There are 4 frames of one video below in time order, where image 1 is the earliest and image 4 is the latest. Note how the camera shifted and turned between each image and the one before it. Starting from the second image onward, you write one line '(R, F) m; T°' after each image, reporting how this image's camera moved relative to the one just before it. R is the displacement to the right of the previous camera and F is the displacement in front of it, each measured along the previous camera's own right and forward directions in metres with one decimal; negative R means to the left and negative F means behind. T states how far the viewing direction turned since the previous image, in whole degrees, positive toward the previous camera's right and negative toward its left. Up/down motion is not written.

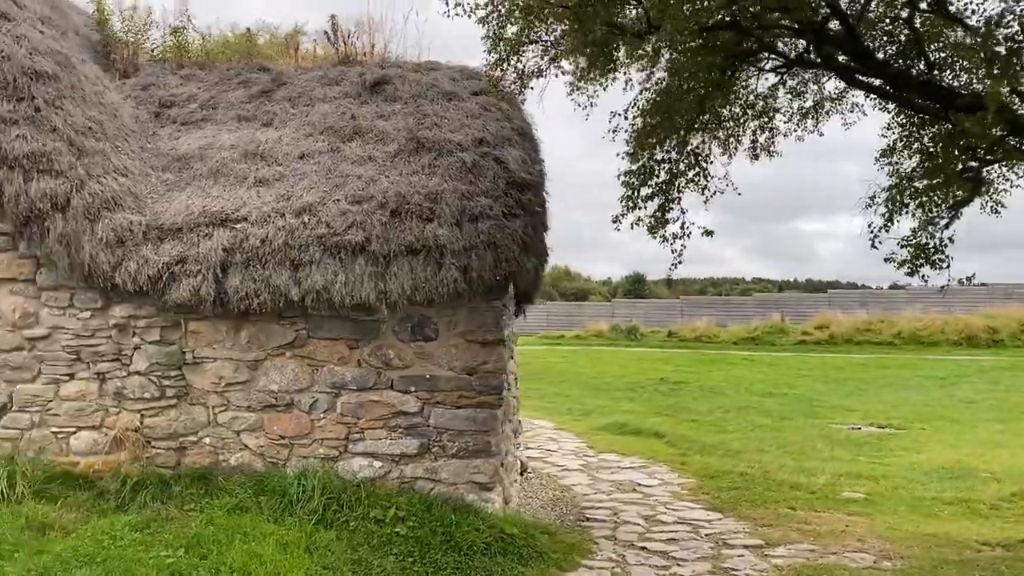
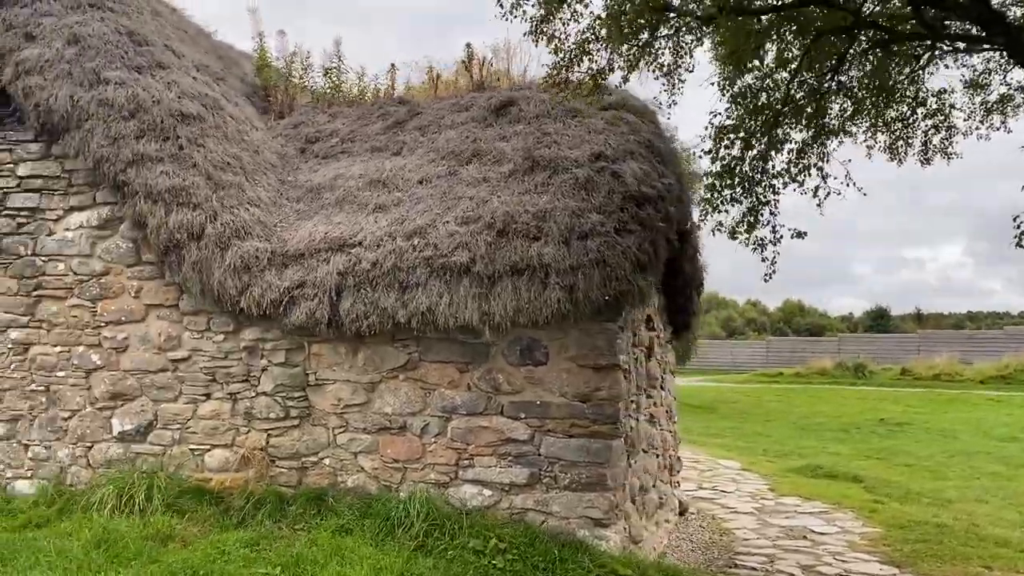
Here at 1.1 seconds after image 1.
(+0.6, +0.3) m; -15°
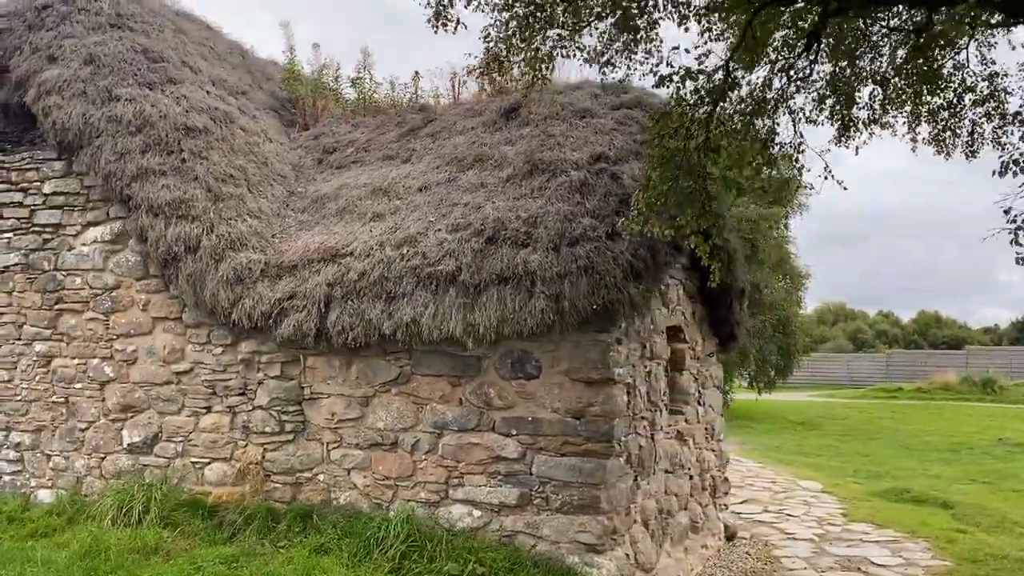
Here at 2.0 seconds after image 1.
(+0.7, +0.3) m; -8°
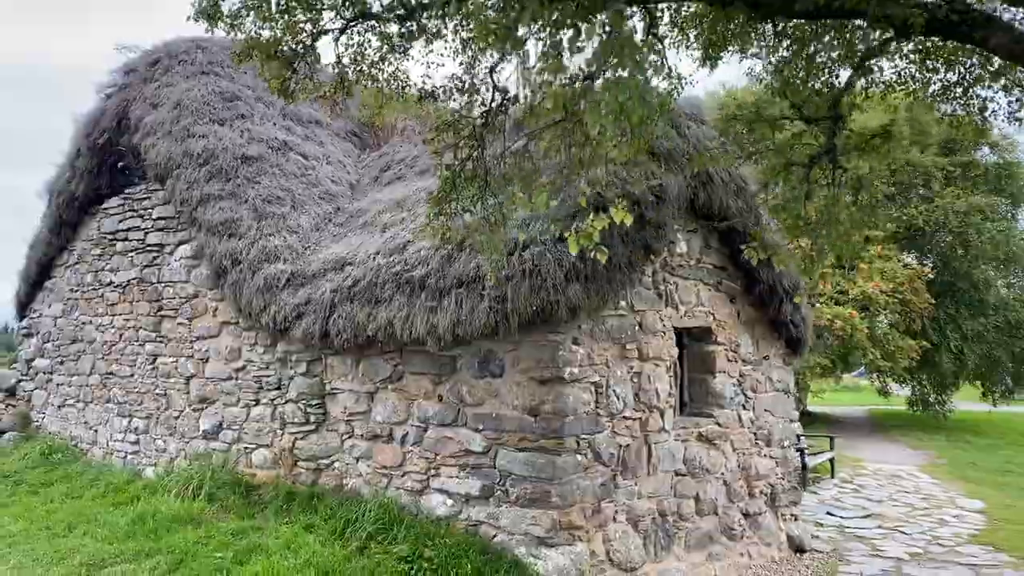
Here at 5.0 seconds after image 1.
(+1.6, 0.0) m; -17°
